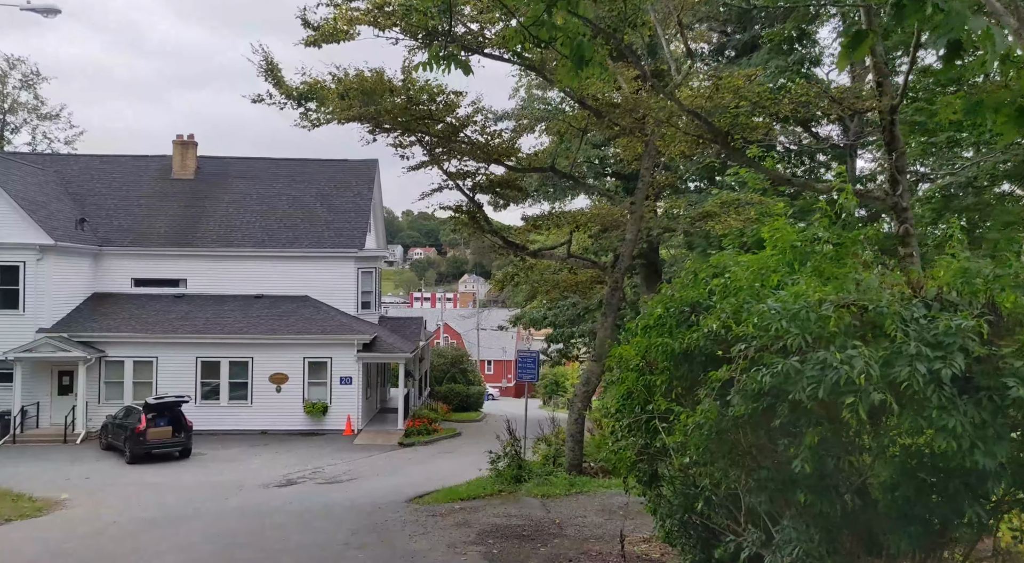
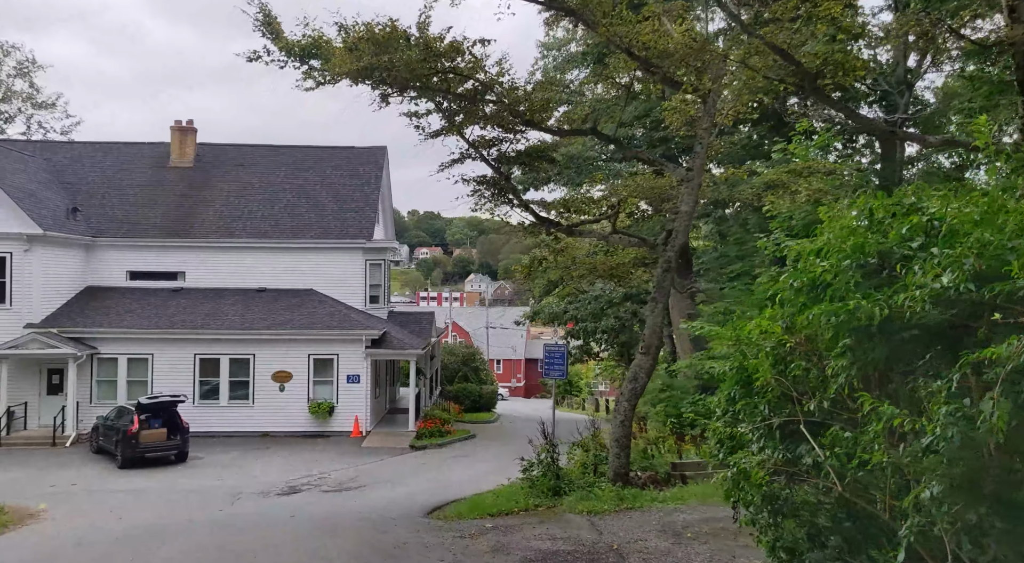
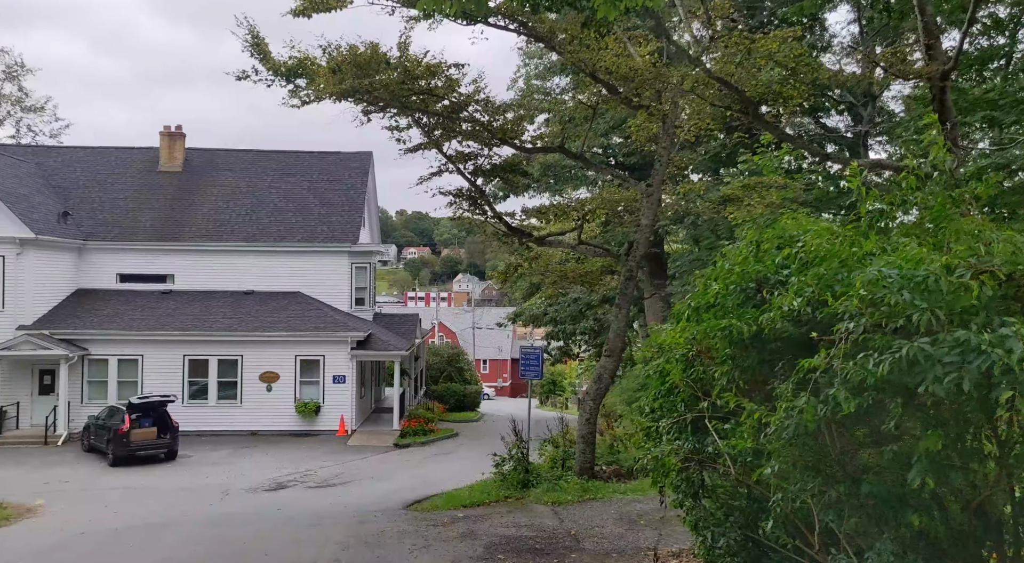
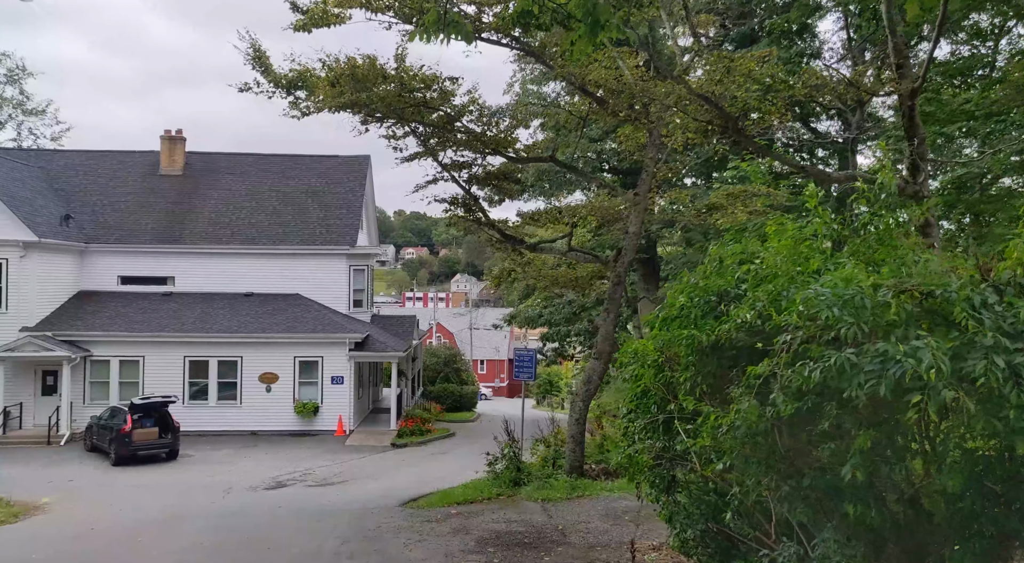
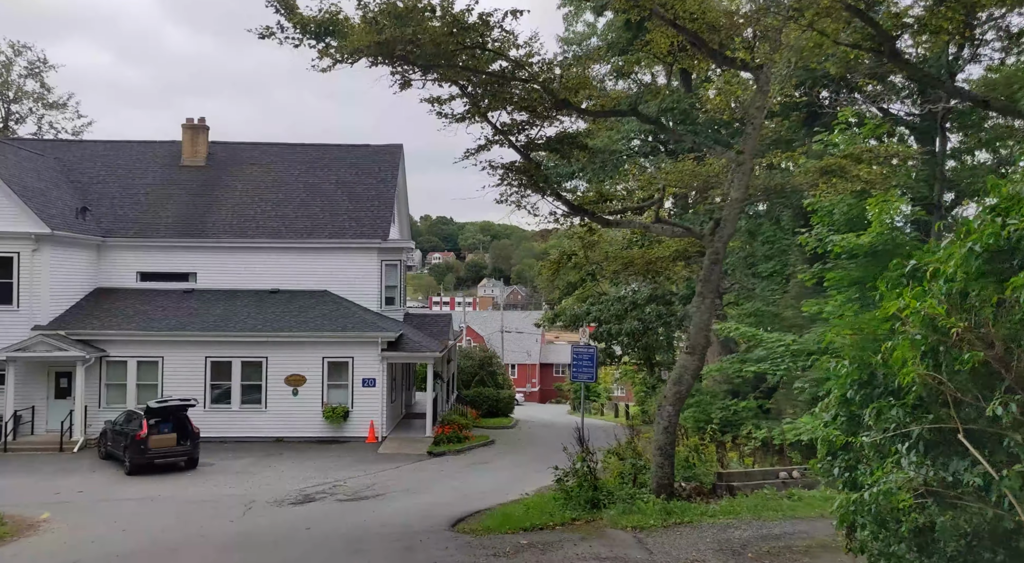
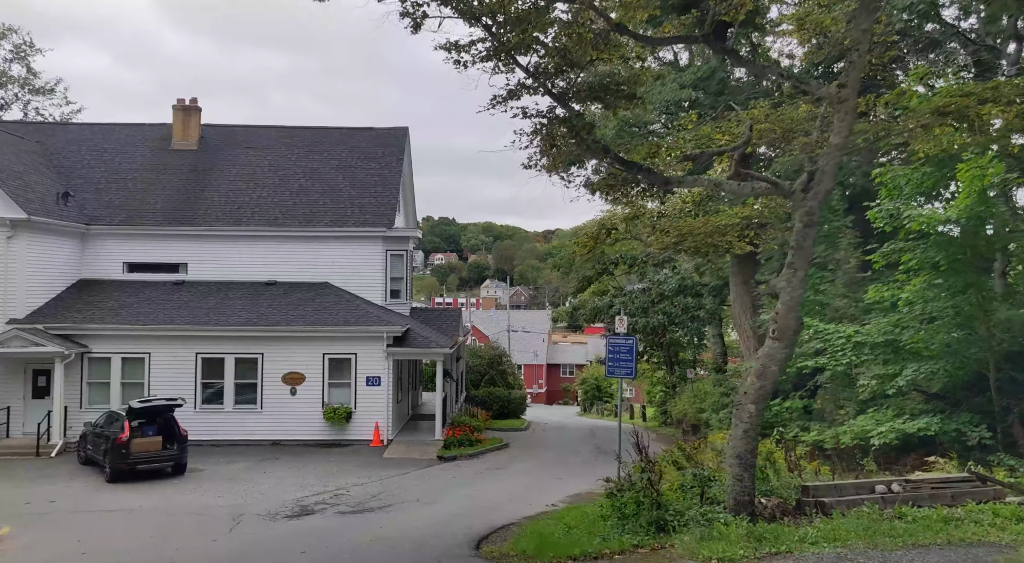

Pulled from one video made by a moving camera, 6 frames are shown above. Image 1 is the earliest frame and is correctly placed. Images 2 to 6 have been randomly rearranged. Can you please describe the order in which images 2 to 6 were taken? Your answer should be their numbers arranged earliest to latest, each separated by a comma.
4, 3, 2, 5, 6
